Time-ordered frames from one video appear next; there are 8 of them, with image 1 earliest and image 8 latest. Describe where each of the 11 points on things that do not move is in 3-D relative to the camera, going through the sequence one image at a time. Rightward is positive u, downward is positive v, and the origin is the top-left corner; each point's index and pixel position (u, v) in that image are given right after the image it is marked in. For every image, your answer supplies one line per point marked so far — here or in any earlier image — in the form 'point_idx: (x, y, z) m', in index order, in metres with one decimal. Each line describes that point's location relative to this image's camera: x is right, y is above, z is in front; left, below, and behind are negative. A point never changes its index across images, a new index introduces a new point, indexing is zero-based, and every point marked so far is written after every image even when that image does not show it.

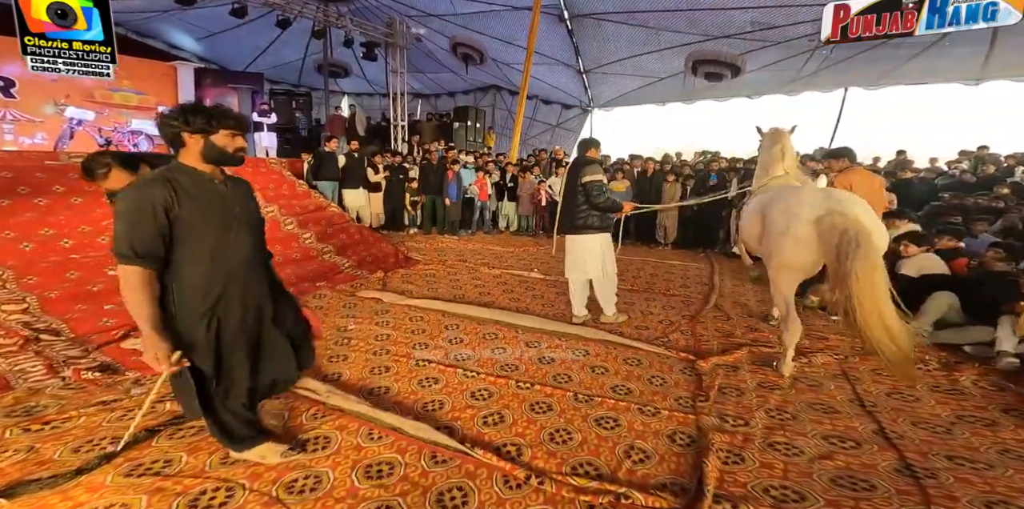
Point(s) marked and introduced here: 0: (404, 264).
0: (-1.6, -0.2, +5.6) m
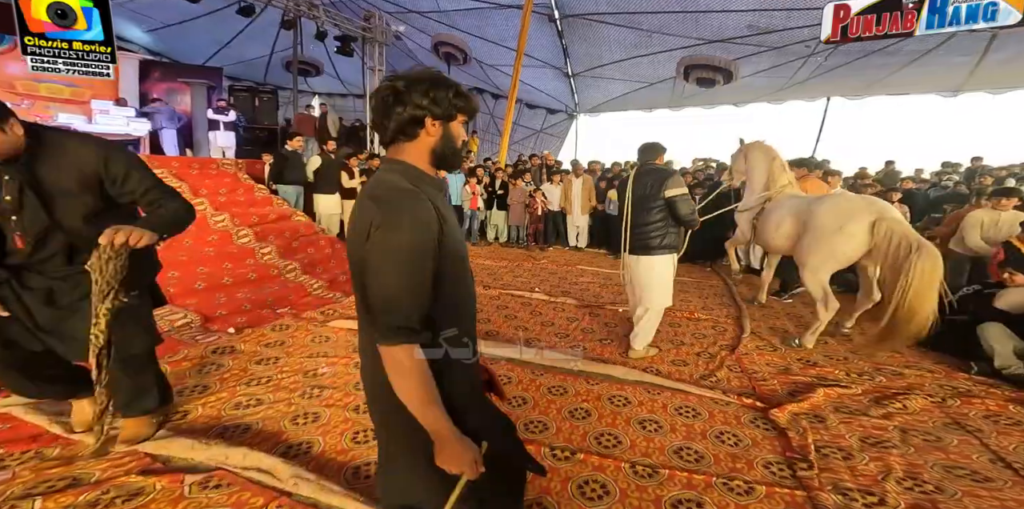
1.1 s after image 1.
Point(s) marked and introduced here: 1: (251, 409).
0: (-1.6, -0.4, +4.8) m
1: (-1.7, -1.0, +2.5) m
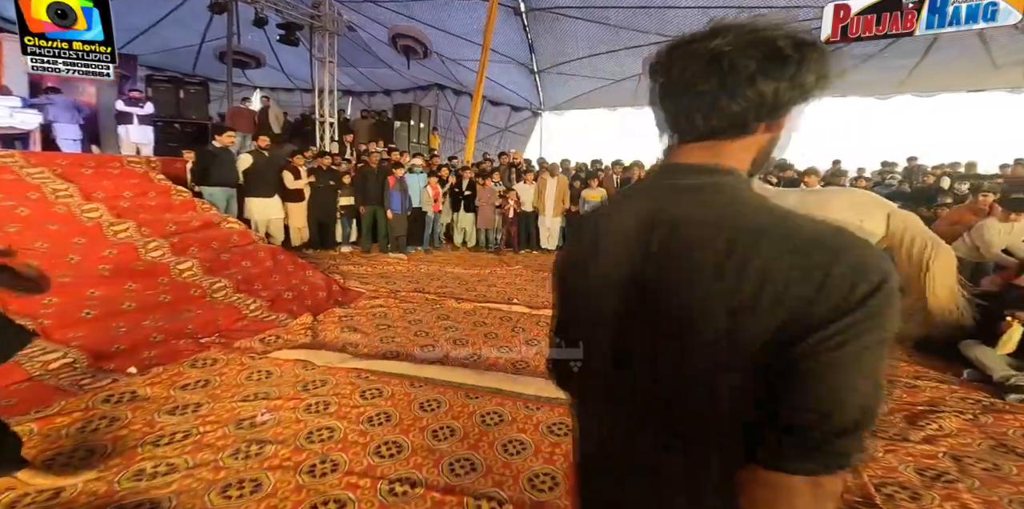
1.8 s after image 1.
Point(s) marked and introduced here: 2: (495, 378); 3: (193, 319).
0: (-1.9, -0.5, +4.1) m
1: (-1.7, -1.1, +1.8) m
2: (-0.1, -0.9, +2.7) m
3: (-2.7, -0.5, +3.2) m
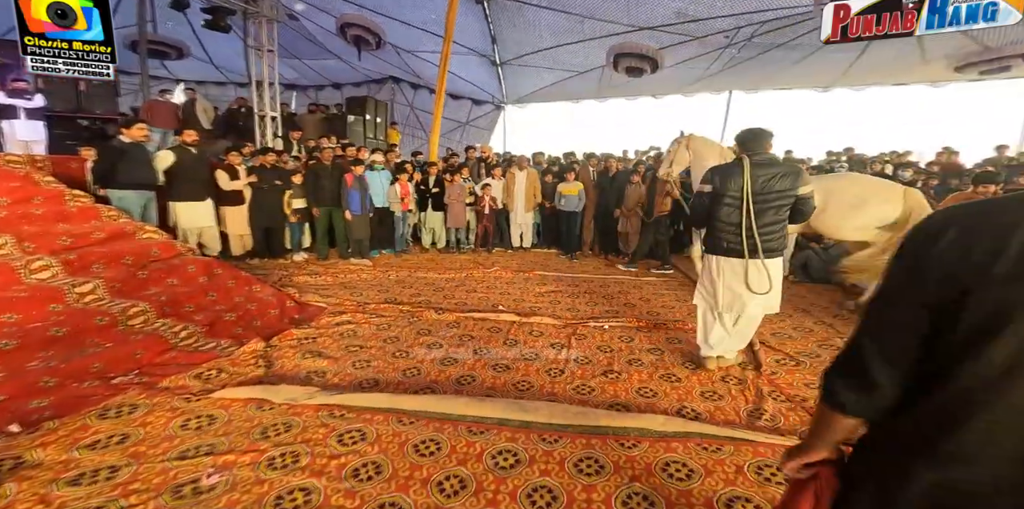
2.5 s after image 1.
0: (-2.0, -0.6, +3.5) m
1: (-1.5, -1.2, +1.3) m
2: (-0.1, -0.9, +2.2) m
3: (-2.7, -0.7, +2.5) m
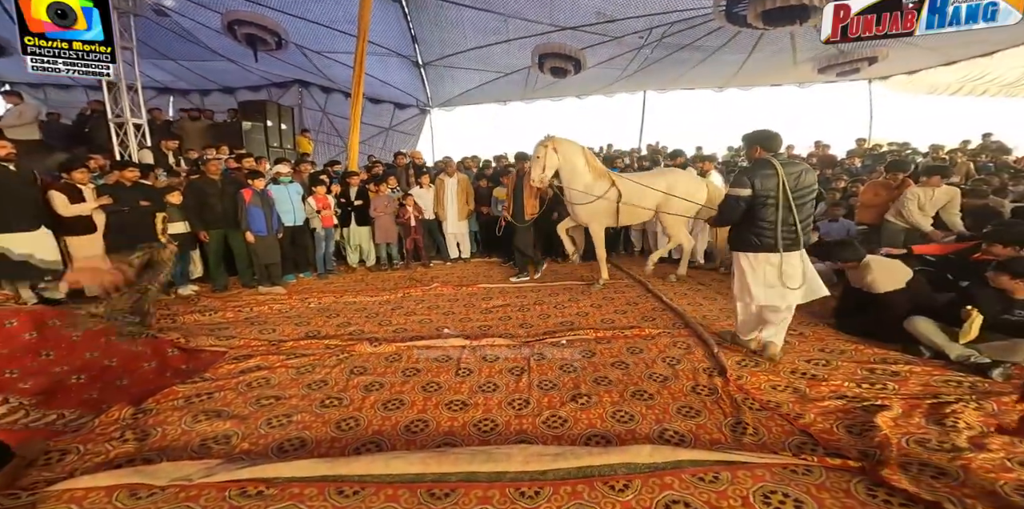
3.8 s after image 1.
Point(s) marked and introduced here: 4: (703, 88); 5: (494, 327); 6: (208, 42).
0: (-2.3, -0.8, +2.8) m
1: (-1.5, -1.4, +0.6) m
2: (-0.2, -1.0, +1.9) m
3: (-2.9, -0.9, +1.7) m
4: (+6.2, +5.1, +12.4) m
5: (-0.2, -0.7, +3.8) m
6: (-7.3, +5.3, +9.4) m
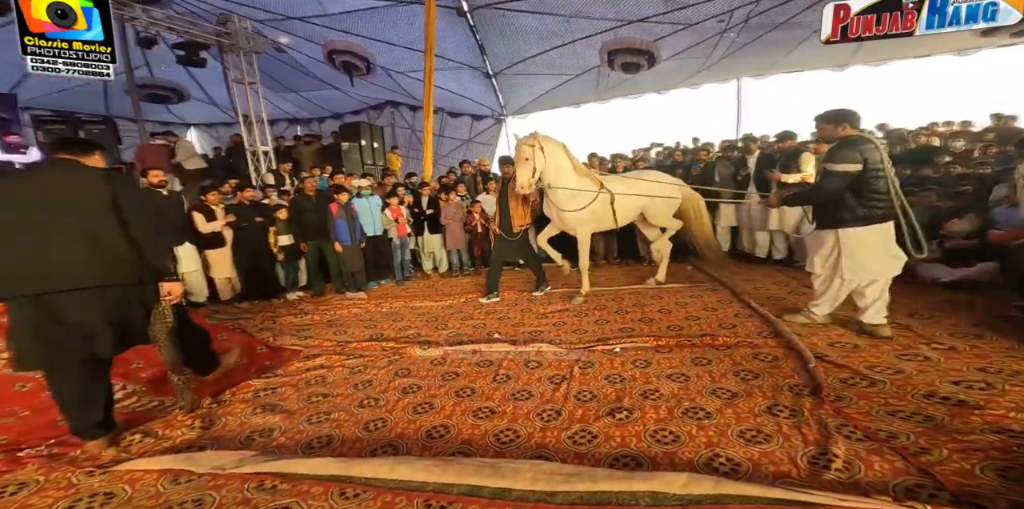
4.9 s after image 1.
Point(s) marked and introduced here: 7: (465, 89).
0: (-2.0, -0.9, +3.1) m
1: (-1.7, -1.4, +0.9) m
2: (-0.2, -1.0, +1.8) m
3: (-2.8, -1.0, +2.2) m
4: (+8.4, +5.2, +10.6) m
5: (+0.3, -0.7, +3.7) m
6: (-5.4, +5.0, +10.9) m
7: (-1.3, +4.5, +10.8) m
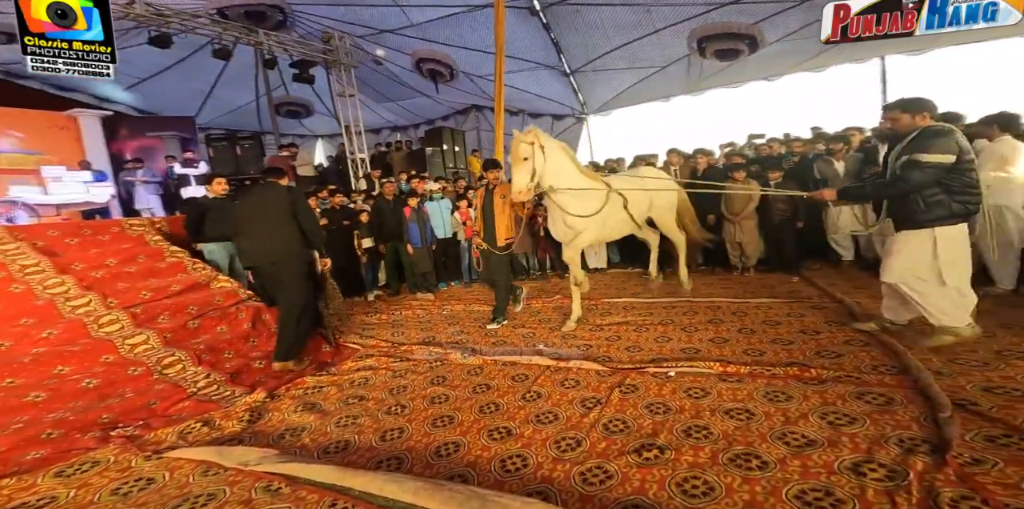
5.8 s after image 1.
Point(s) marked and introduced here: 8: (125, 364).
0: (-1.7, -1.0, +3.4) m
1: (-1.9, -1.4, +1.1) m
2: (-0.2, -1.0, +1.7) m
3: (-2.6, -1.0, +2.7) m
4: (+10.3, +5.0, +8.2) m
5: (+0.7, -0.8, +3.4) m
6: (-3.1, +4.9, +11.7) m
7: (+0.9, +4.5, +10.7) m
8: (-3.0, -0.9, +3.1) m
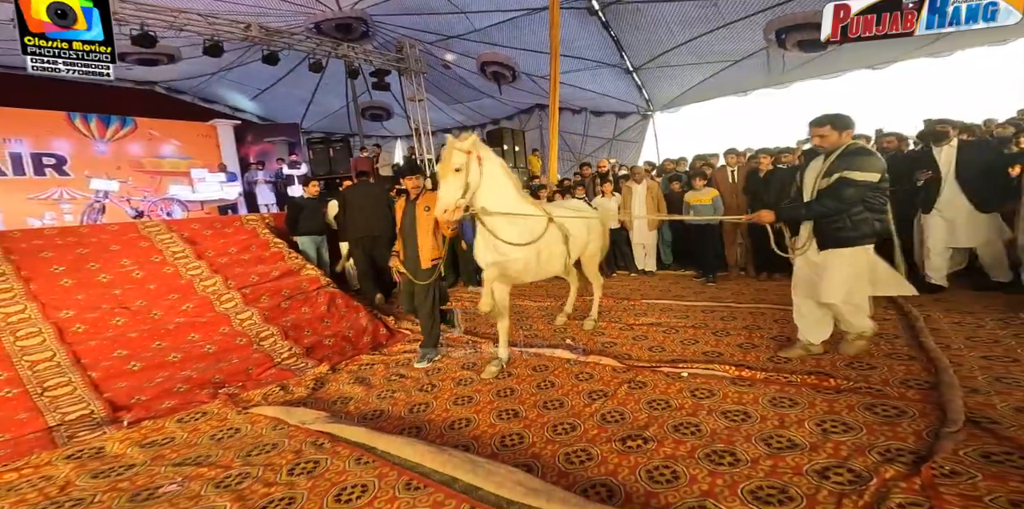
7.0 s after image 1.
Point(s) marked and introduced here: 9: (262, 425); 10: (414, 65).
0: (-1.4, -0.9, +4.0) m
1: (-2.0, -1.4, +1.8) m
2: (-0.3, -1.1, +2.0) m
3: (-2.5, -1.0, +3.5) m
4: (+11.4, +4.8, +6.4) m
5: (+1.0, -0.8, +3.5) m
6: (-1.1, +5.1, +12.3) m
7: (+2.6, +4.6, +10.5) m
8: (-2.7, -0.8, +3.9) m
9: (-1.6, -1.1, +2.6) m
10: (-2.7, +5.2, +10.7) m
